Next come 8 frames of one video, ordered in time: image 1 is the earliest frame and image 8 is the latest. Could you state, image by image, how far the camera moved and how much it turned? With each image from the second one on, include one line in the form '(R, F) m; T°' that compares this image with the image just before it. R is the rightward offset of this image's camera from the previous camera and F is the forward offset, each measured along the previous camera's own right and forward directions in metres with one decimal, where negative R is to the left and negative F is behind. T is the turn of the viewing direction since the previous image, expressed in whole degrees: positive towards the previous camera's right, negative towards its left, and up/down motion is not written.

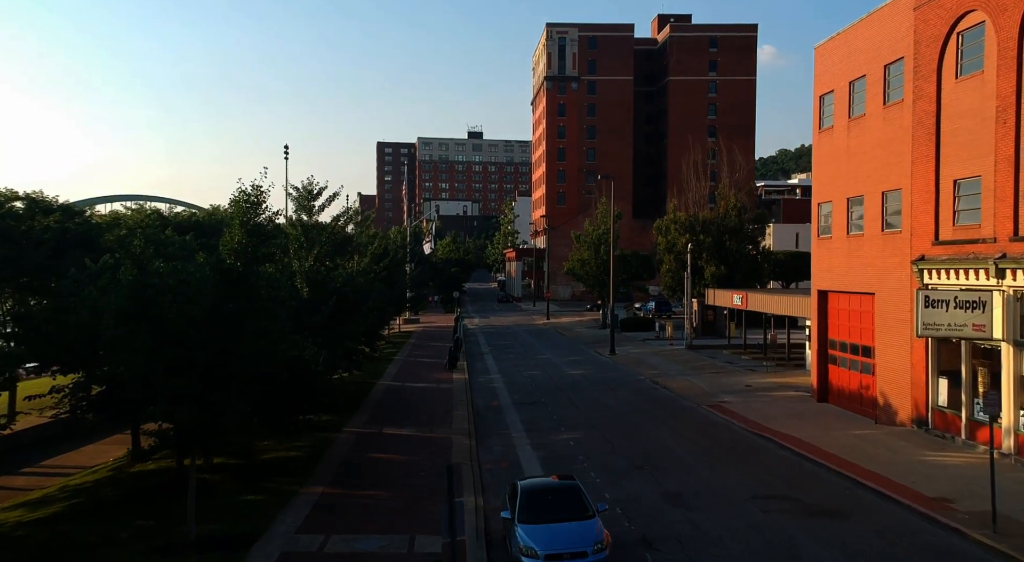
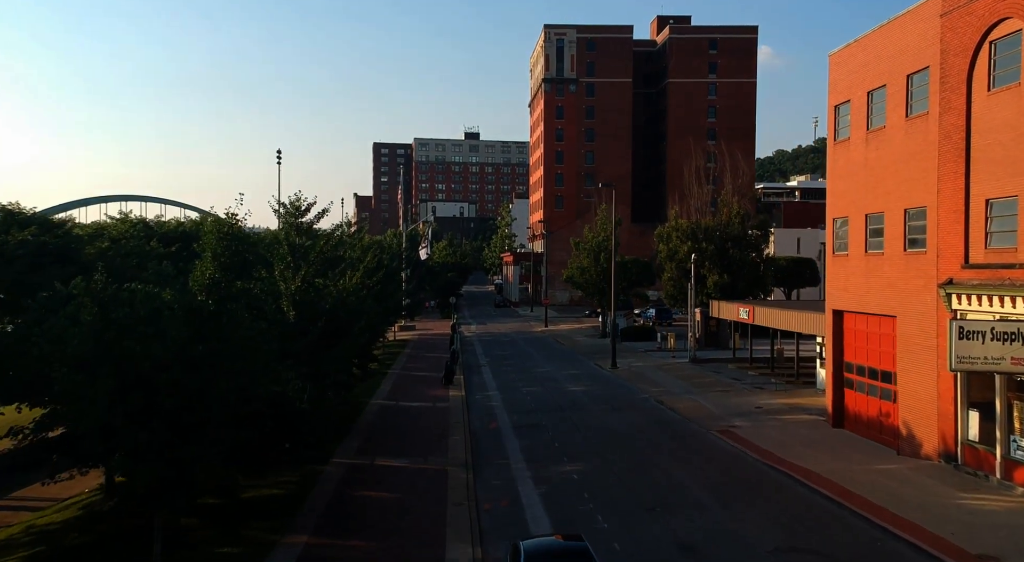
(-0.1, +1.1) m; 0°
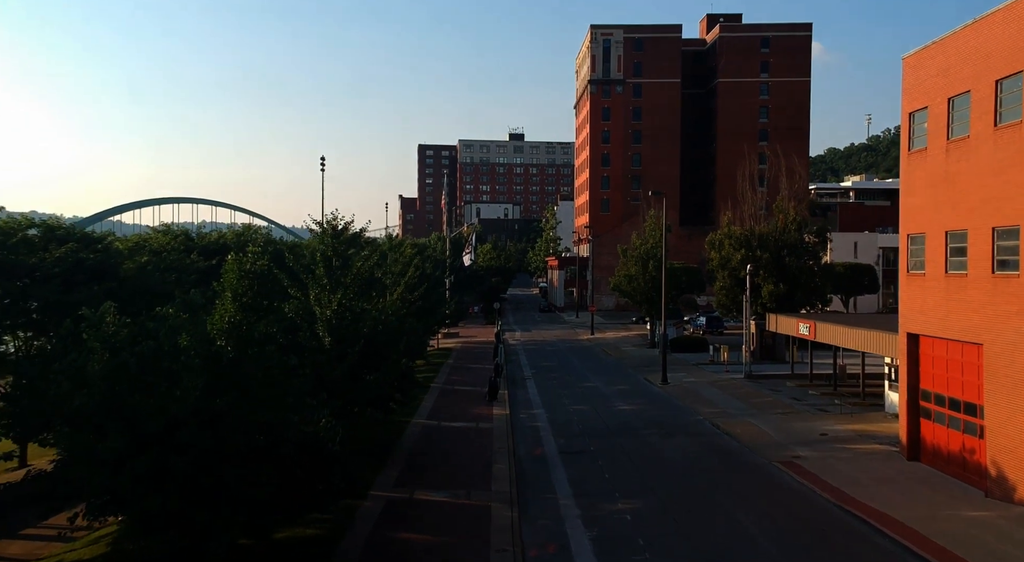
(-0.1, +1.1) m; -3°
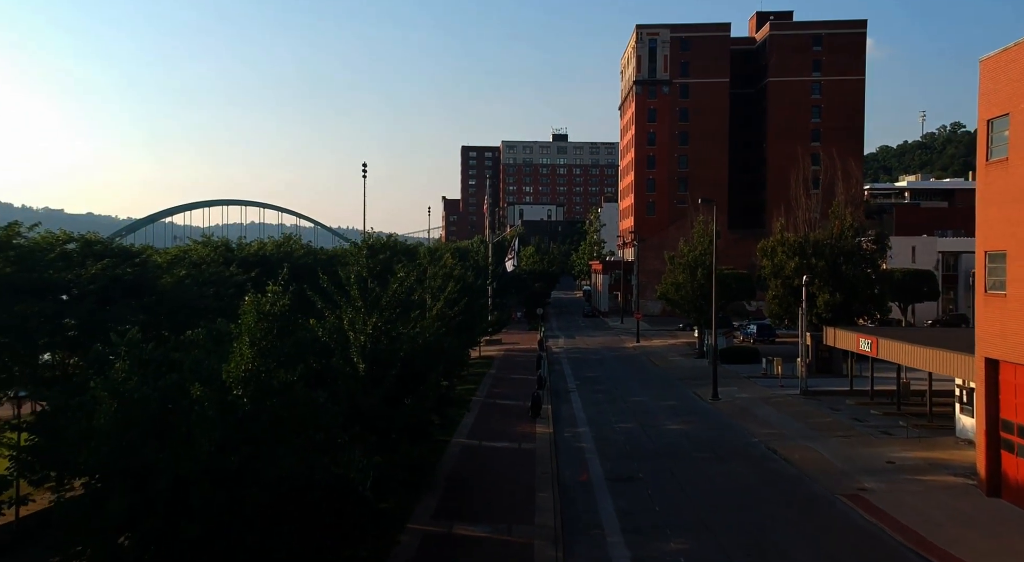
(0.0, +1.0) m; -3°
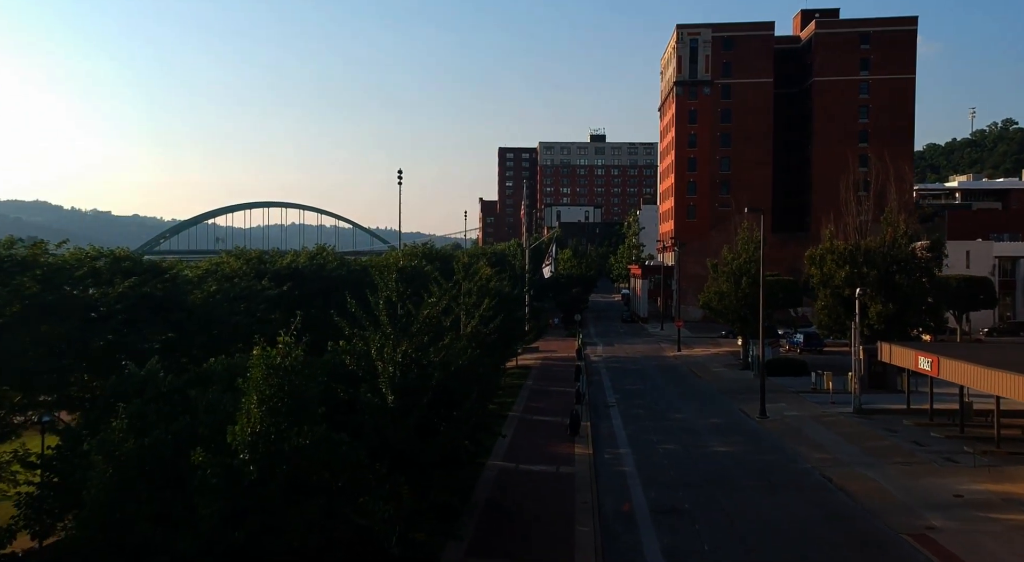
(0.0, +1.0) m; -3°
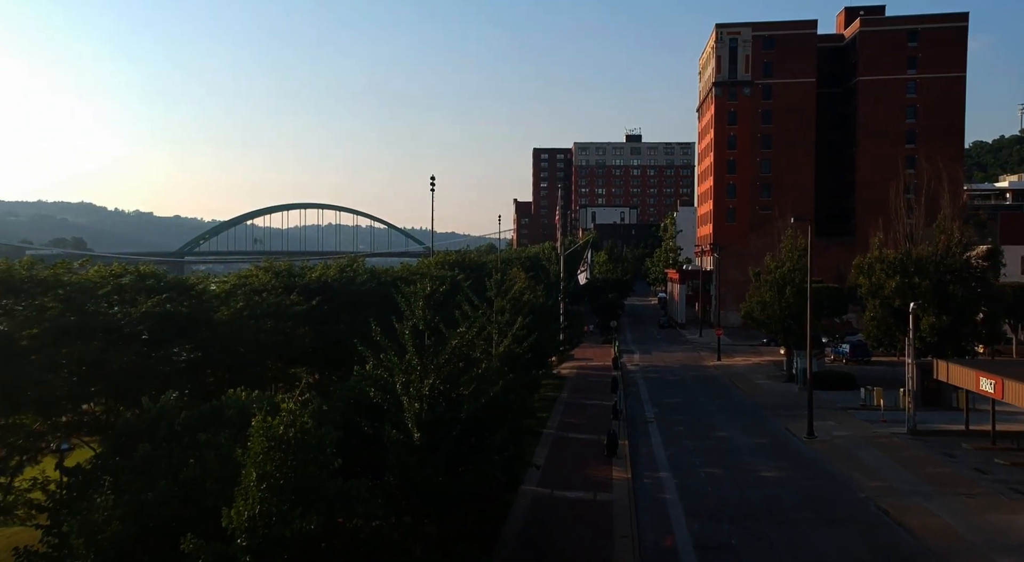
(0.0, +1.0) m; -2°
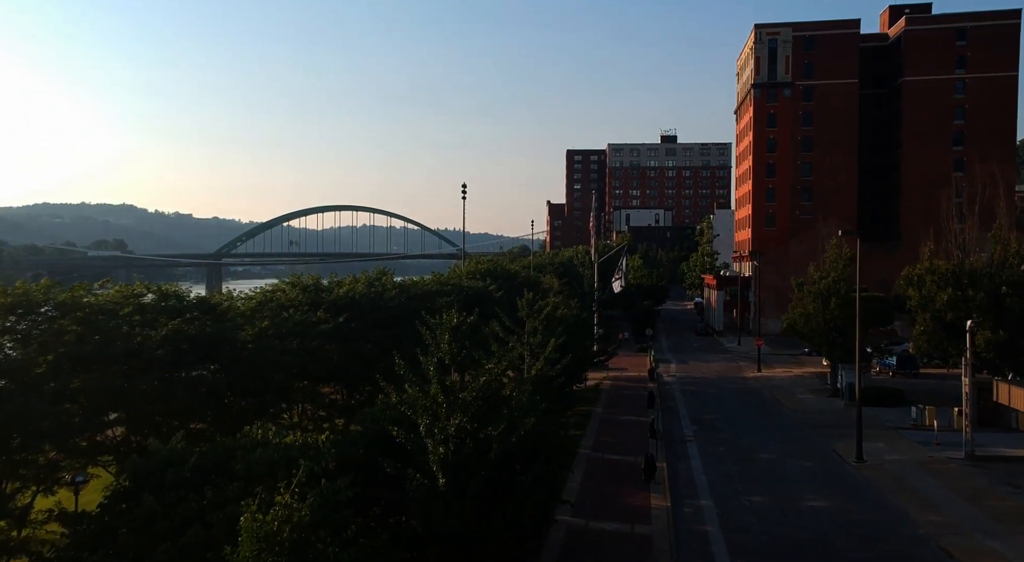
(0.0, +1.0) m; -2°
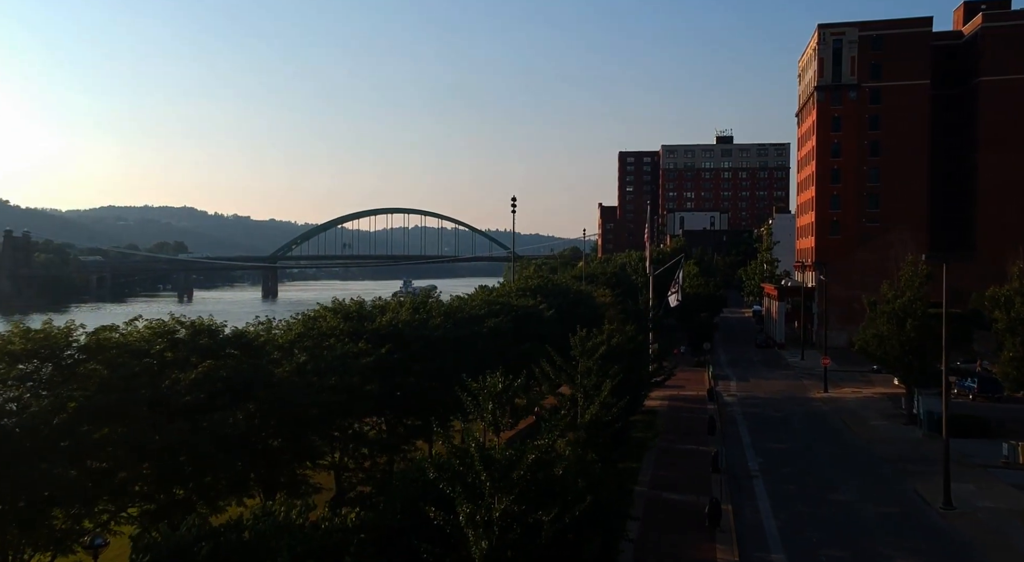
(0.0, +1.7) m; -4°
